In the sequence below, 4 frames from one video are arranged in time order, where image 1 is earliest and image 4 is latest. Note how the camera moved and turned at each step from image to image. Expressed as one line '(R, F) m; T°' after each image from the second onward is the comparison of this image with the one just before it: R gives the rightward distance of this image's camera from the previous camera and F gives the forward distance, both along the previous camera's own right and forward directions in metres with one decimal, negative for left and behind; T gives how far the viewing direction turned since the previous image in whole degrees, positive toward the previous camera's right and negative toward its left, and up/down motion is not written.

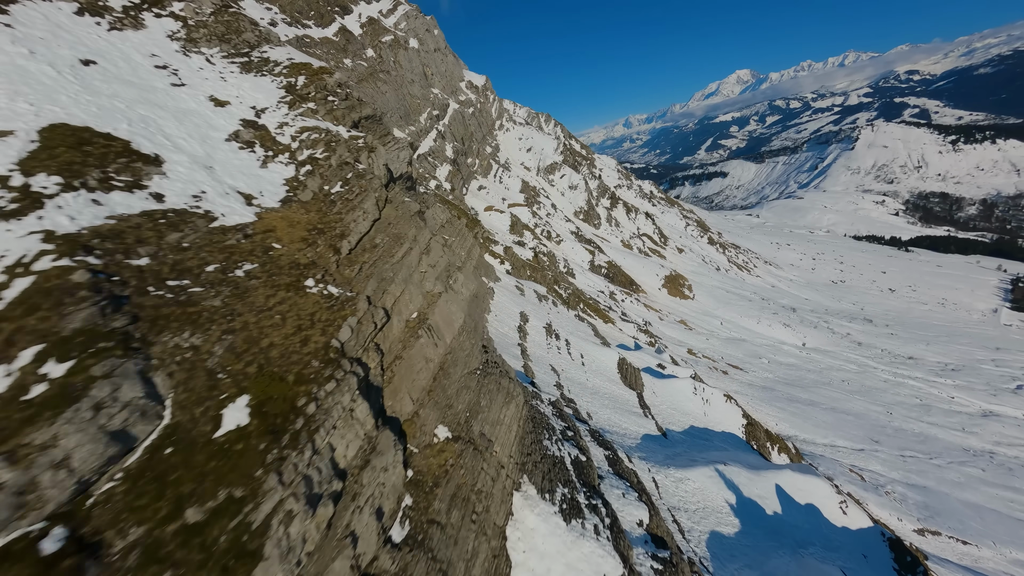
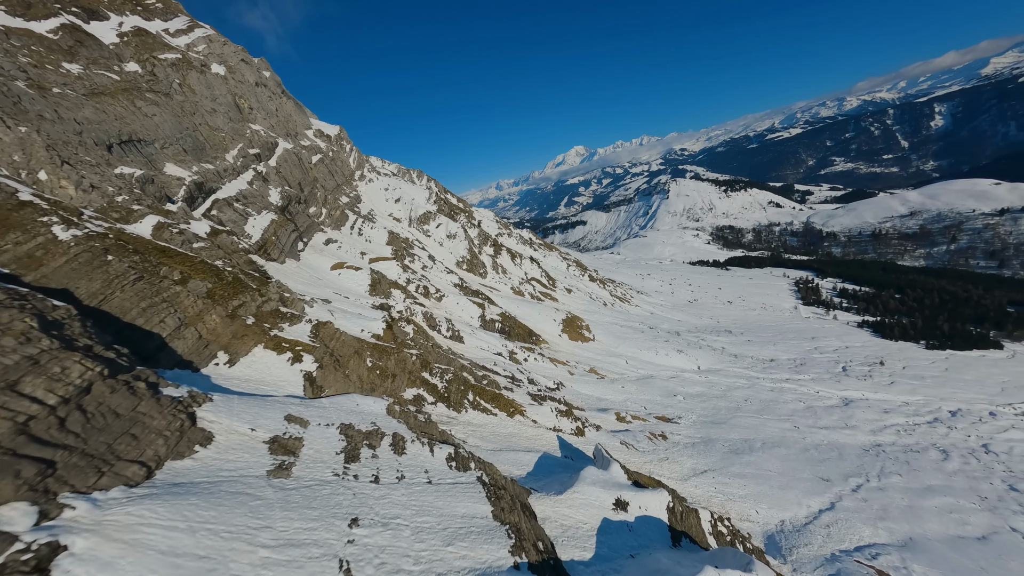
(+4.8, +15.2) m; +19°
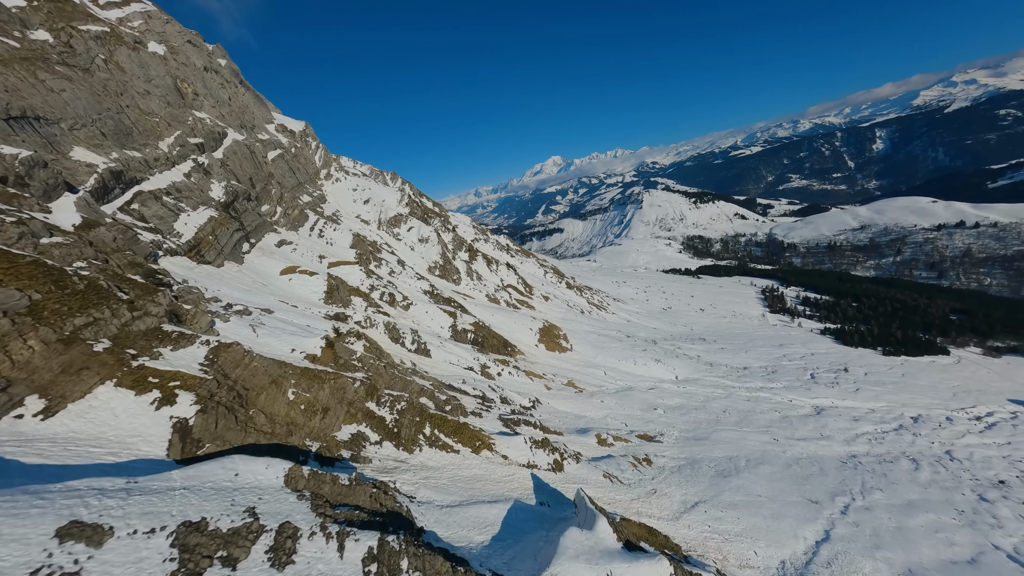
(+0.8, +4.2) m; +4°
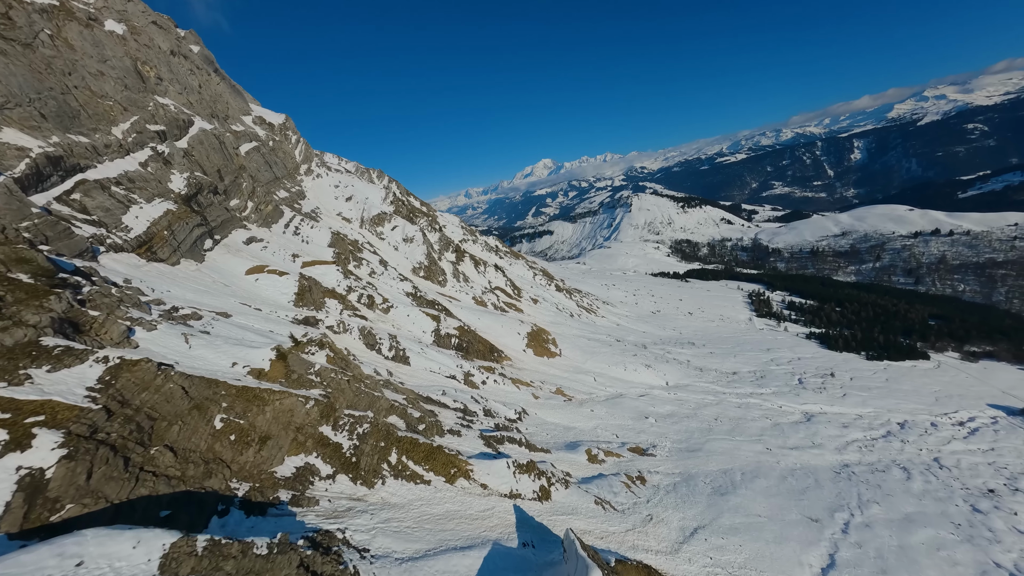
(+0.5, +2.9) m; +2°
